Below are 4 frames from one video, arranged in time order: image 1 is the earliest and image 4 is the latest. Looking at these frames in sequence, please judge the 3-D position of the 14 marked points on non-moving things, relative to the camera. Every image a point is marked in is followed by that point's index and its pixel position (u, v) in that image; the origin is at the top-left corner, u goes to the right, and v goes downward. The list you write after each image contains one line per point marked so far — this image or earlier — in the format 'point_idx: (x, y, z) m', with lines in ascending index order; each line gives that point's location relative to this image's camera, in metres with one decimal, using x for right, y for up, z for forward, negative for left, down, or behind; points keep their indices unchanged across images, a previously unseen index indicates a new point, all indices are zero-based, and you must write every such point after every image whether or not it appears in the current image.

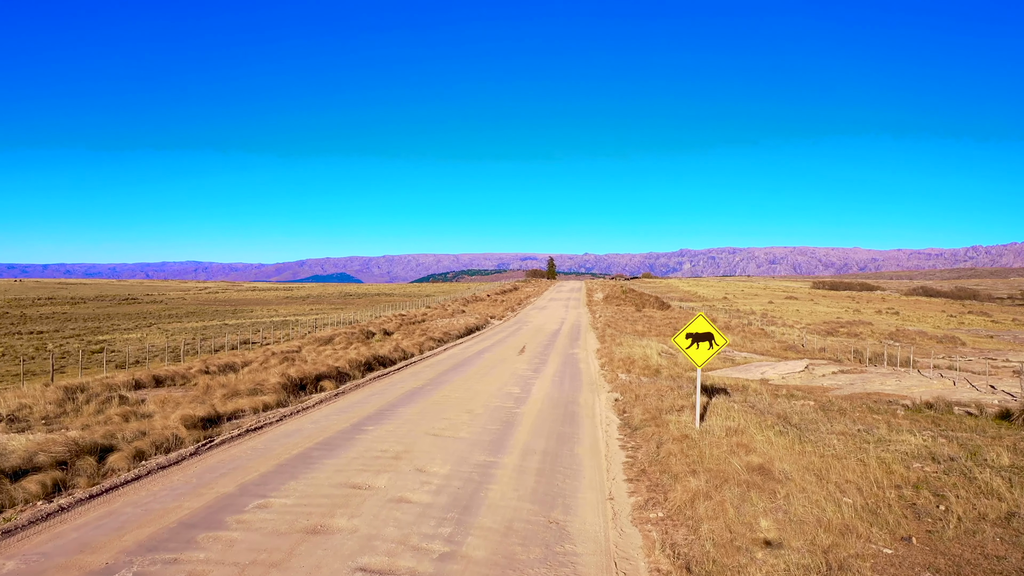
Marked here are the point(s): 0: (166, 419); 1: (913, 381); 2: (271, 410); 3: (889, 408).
0: (-7.2, -2.8, +11.3) m
1: (+13.9, -3.2, +18.7) m
2: (-5.7, -2.9, +12.8) m
3: (+9.8, -3.1, +14.1) m
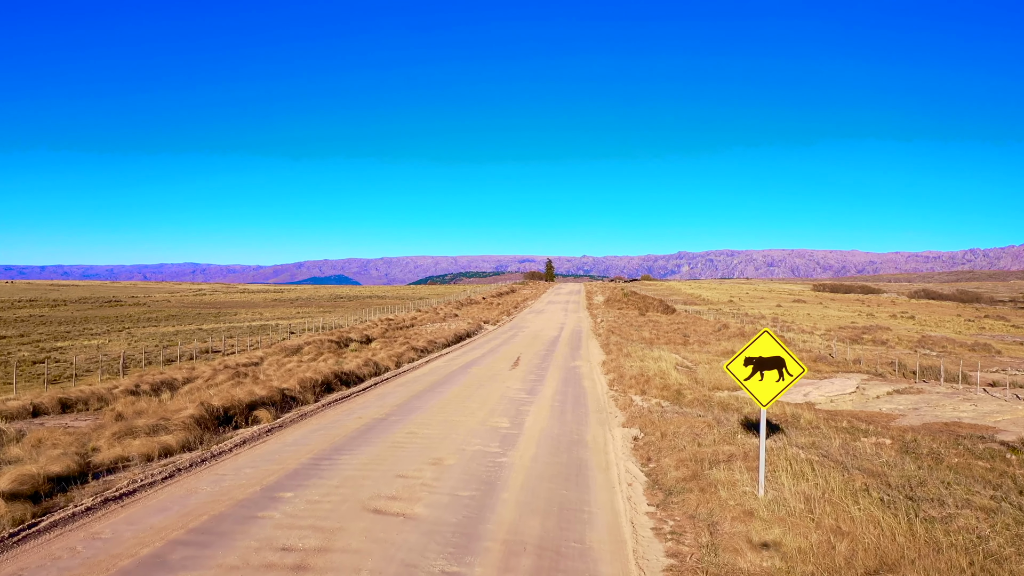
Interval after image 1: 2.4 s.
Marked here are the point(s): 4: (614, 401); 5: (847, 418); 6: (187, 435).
0: (-7.5, -2.8, +7.9) m
1: (+13.6, -3.3, +15.4) m
2: (-6.0, -3.0, +9.4) m
3: (+9.6, -3.2, +10.8) m
4: (+2.7, -3.0, +14.4) m
5: (+8.2, -3.2, +13.3) m
6: (-6.1, -2.8, +10.2) m
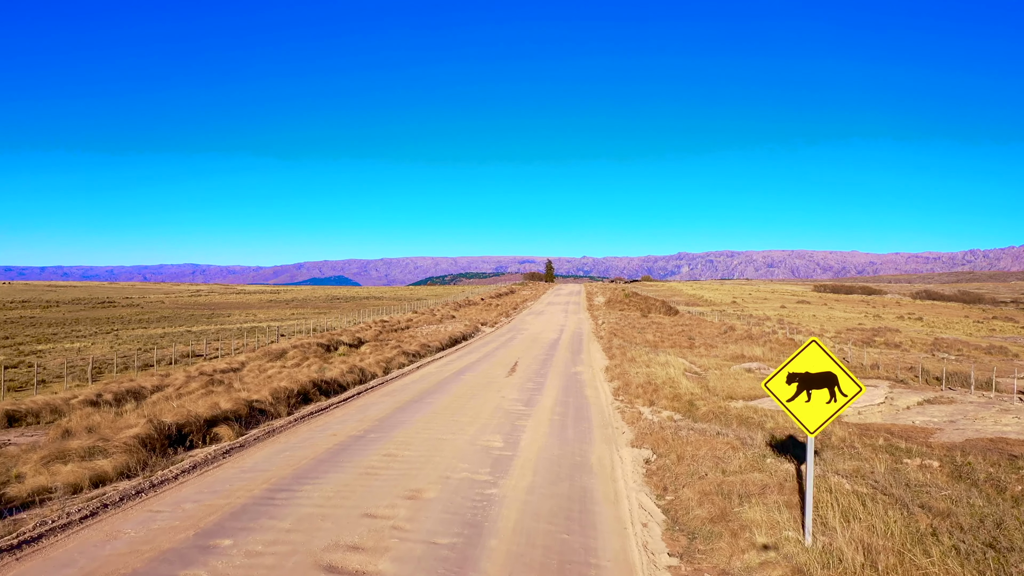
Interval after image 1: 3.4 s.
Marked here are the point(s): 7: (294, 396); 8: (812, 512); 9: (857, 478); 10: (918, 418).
0: (-7.6, -2.8, +6.5) m
1: (+13.5, -3.3, +14.0) m
2: (-6.1, -3.0, +8.0) m
3: (+9.5, -3.2, +9.4) m
4: (+2.6, -3.0, +13.0) m
5: (+8.1, -3.2, +11.9) m
6: (-6.3, -2.8, +8.8) m
7: (-5.5, -2.8, +13.8) m
8: (+3.4, -2.7, +6.1) m
9: (+5.1, -2.8, +8.1) m
10: (+10.5, -3.3, +13.9) m
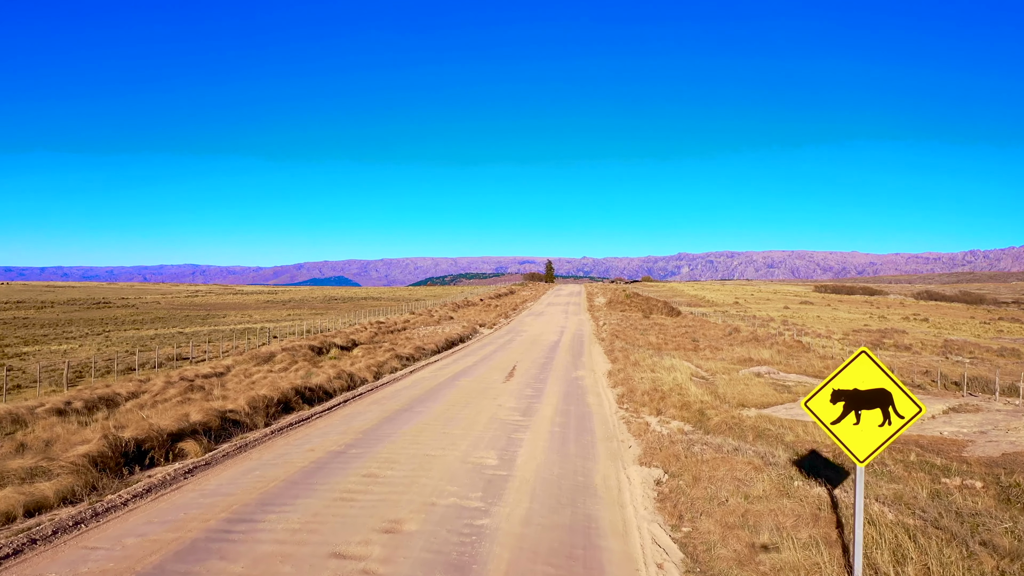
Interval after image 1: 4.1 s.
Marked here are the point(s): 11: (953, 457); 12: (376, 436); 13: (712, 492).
0: (-7.7, -2.8, +5.6) m
1: (+13.4, -3.3, +13.0) m
2: (-6.2, -3.0, +7.0) m
3: (+9.4, -3.2, +8.4) m
4: (+2.5, -3.0, +12.0) m
5: (+8.0, -3.2, +10.9) m
6: (-6.3, -2.8, +7.8) m
7: (-5.6, -2.8, +12.8) m
8: (+3.3, -2.7, +5.1) m
9: (+5.1, -2.8, +7.1) m
10: (+10.4, -3.3, +12.9) m
11: (+8.6, -3.3, +10.5) m
12: (-2.7, -3.0, +10.9) m
13: (+2.7, -2.8, +7.4) m
